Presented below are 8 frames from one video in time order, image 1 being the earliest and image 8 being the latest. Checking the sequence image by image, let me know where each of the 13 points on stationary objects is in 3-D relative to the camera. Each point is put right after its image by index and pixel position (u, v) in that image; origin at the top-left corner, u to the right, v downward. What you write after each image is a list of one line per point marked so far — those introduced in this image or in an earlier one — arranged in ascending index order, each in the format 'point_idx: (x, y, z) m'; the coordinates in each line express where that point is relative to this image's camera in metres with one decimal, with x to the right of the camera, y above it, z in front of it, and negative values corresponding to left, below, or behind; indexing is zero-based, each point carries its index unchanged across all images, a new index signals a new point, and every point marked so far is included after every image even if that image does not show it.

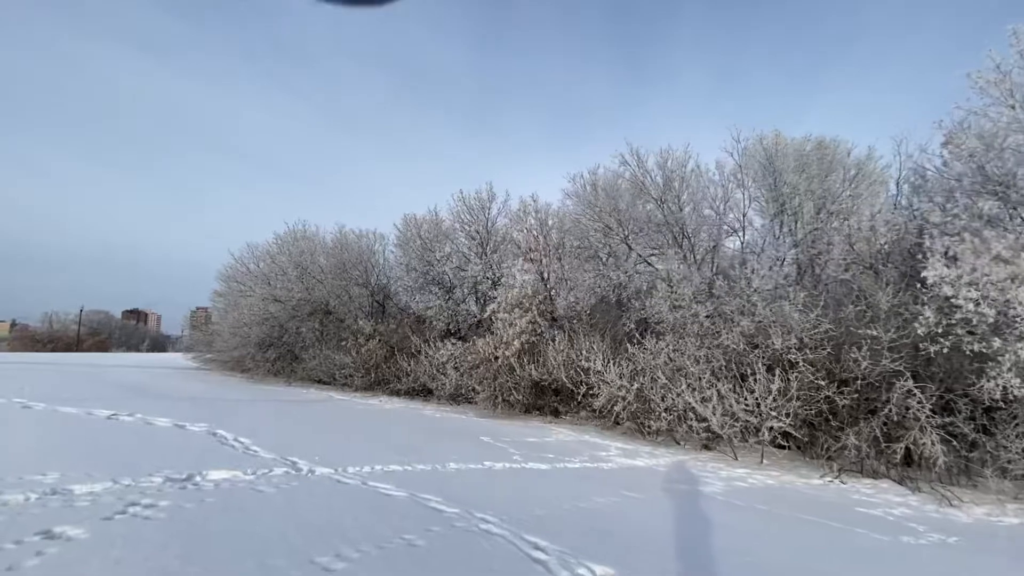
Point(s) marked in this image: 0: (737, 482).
0: (+3.9, -3.3, +8.1) m
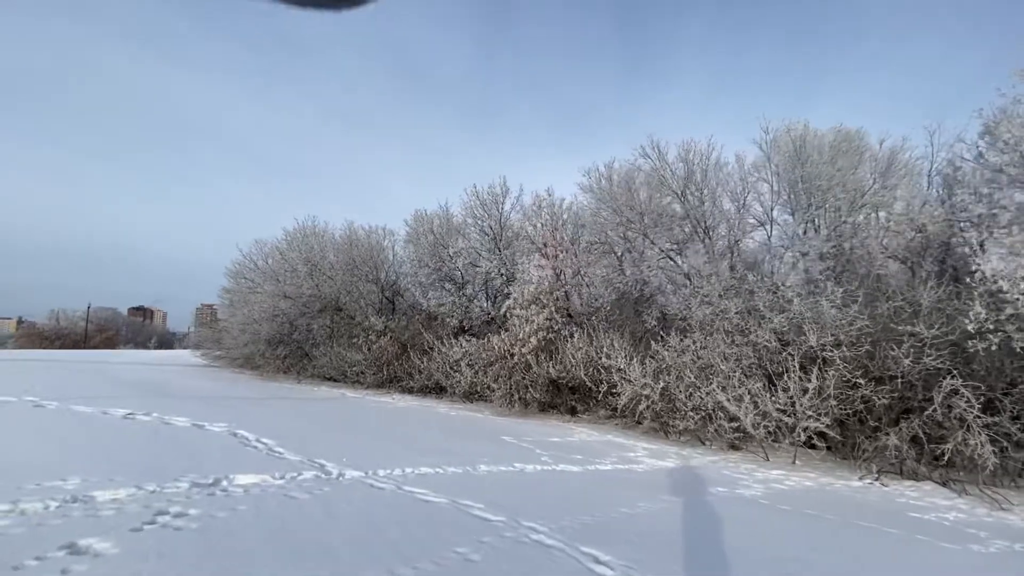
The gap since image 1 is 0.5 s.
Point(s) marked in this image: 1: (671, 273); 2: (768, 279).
0: (+4.3, -3.2, +7.7) m
1: (+4.6, +0.4, +13.5) m
2: (+6.1, +0.2, +11.2) m
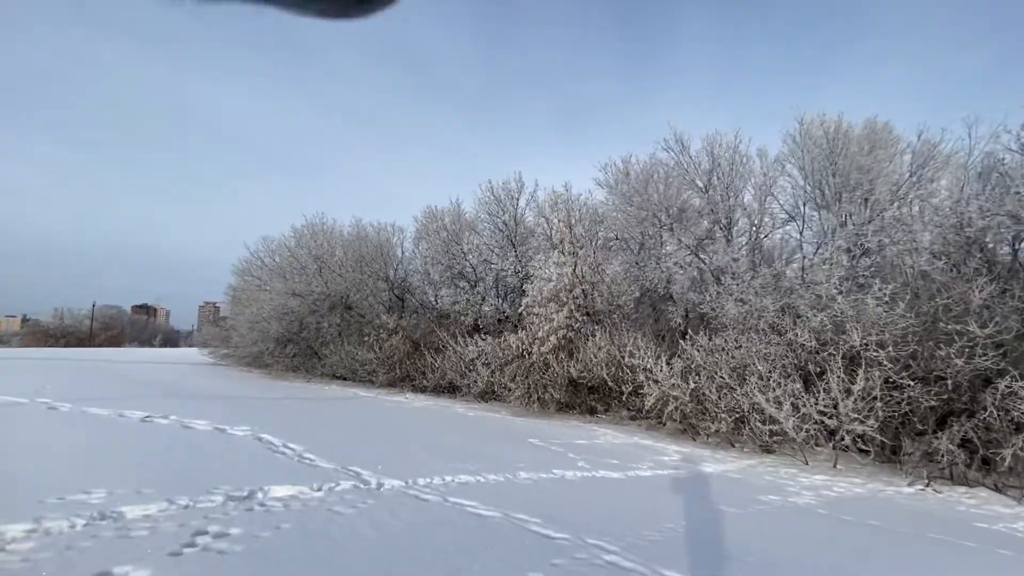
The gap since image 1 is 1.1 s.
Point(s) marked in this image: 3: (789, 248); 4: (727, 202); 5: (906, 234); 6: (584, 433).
0: (+4.9, -3.2, +7.4) m
1: (+5.2, +0.5, +13.1) m
2: (+6.6, +0.3, +10.8) m
3: (+6.5, +0.7, +12.2) m
4: (+6.0, +2.5, +13.7) m
5: (+8.3, +1.1, +9.9) m
6: (+1.7, -3.6, +11.4) m
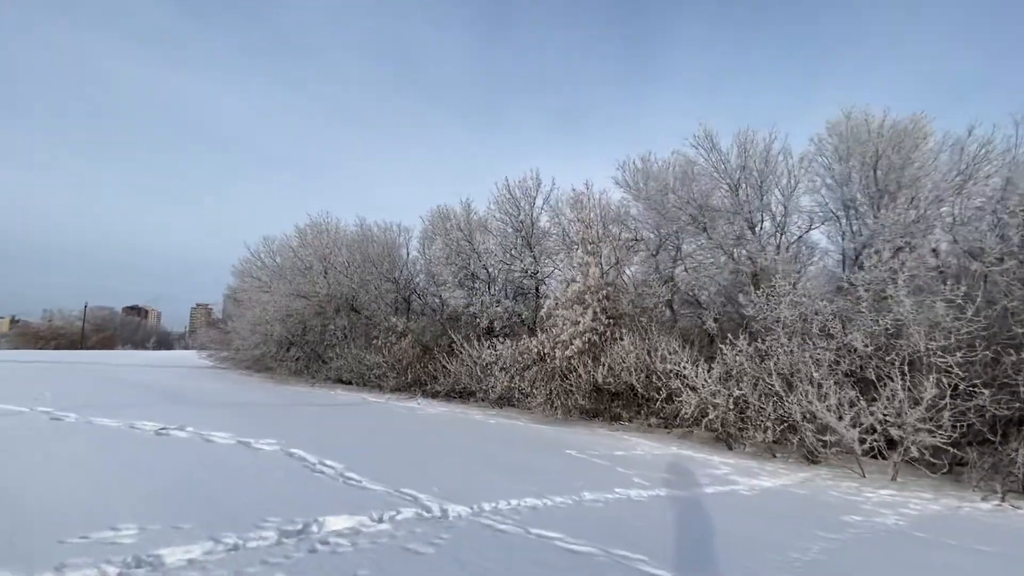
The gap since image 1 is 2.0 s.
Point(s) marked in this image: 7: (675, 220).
0: (+5.6, -3.2, +6.8) m
1: (+5.9, +0.5, +12.5) m
2: (+7.3, +0.2, +10.3) m
3: (+7.2, +0.6, +11.7) m
4: (+6.7, +2.5, +13.2) m
5: (+9.0, +1.1, +9.4) m
6: (+2.4, -3.6, +10.8) m
7: (+4.8, +1.9, +14.2) m
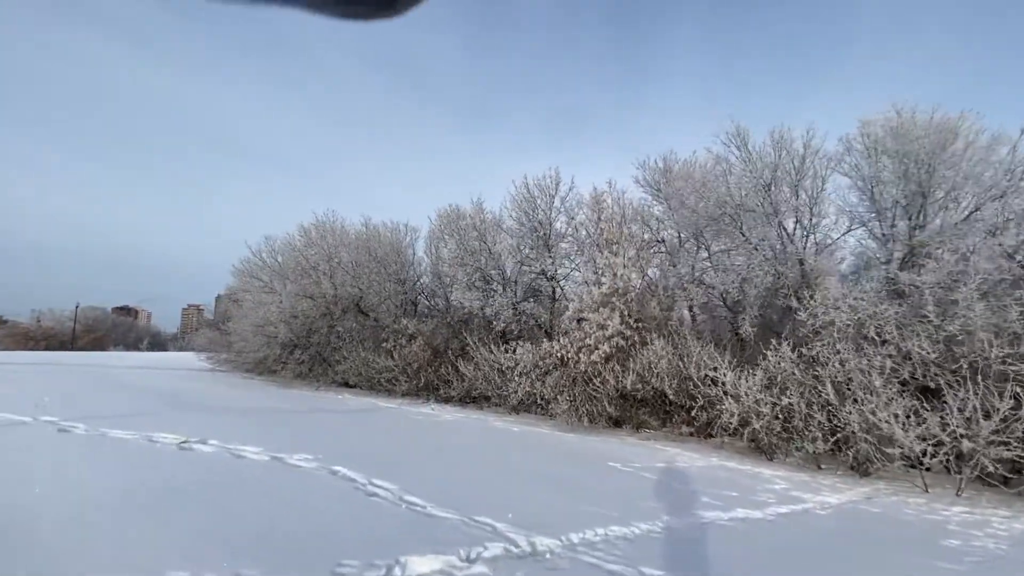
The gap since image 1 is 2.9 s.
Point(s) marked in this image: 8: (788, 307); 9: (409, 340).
0: (+6.3, -3.2, +6.3) m
1: (+6.5, +0.4, +12.1) m
2: (+8.0, +0.2, +9.8) m
3: (+7.9, +0.6, +11.2) m
4: (+7.3, +2.4, +12.8) m
5: (+9.7, +1.0, +9.0) m
6: (+3.1, -3.6, +10.3) m
7: (+5.5, +1.8, +13.8) m
8: (+6.8, -0.5, +11.6) m
9: (-4.1, -2.1, +18.9) m
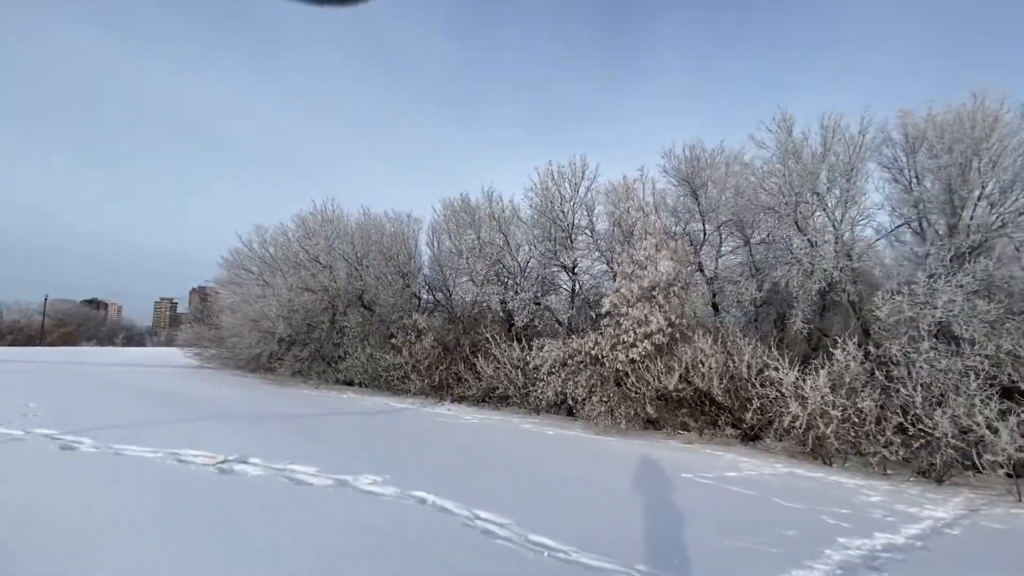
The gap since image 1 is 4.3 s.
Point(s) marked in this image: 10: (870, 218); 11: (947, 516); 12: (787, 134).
0: (+7.4, -3.2, +5.7) m
1: (+7.4, +0.5, +11.4) m
2: (+9.0, +0.3, +9.3) m
3: (+8.8, +0.7, +10.6) m
4: (+8.2, +2.5, +12.1) m
5: (+10.7, +1.1, +8.4) m
6: (+4.0, -3.5, +9.5) m
7: (+6.3, +2.0, +13.0) m
8: (+7.7, -0.4, +10.9) m
9: (-3.5, -1.8, +17.8) m
10: (+8.8, +1.6, +11.5) m
11: (+5.9, -3.1, +6.4) m
12: (+7.4, +4.1, +12.8) m
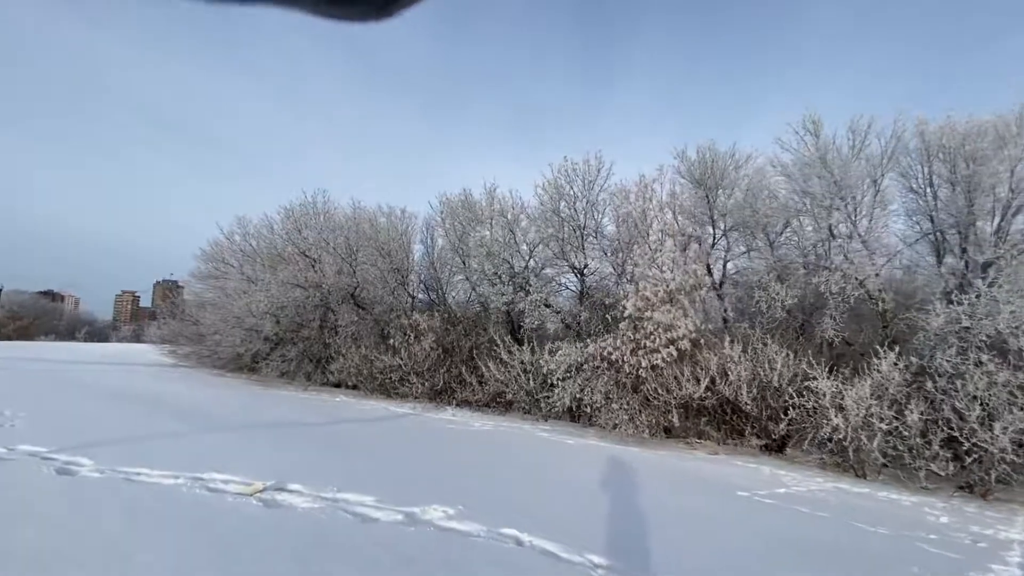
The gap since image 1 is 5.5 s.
0: (+8.2, -3.3, +5.4) m
1: (+7.9, +0.4, +11.1) m
2: (+9.6, +0.1, +9.1) m
3: (+9.3, +0.5, +10.4) m
4: (+8.7, +2.3, +11.9) m
5: (+11.4, +0.9, +8.4) m
6: (+4.6, -3.6, +9.1) m
7: (+6.8, +1.8, +12.7) m
8: (+8.2, -0.6, +10.7) m
9: (-3.3, -1.8, +17.0) m
10: (+9.3, +1.4, +11.3) m
11: (+6.6, -3.2, +6.1) m
12: (+7.9, +4.0, +12.5) m
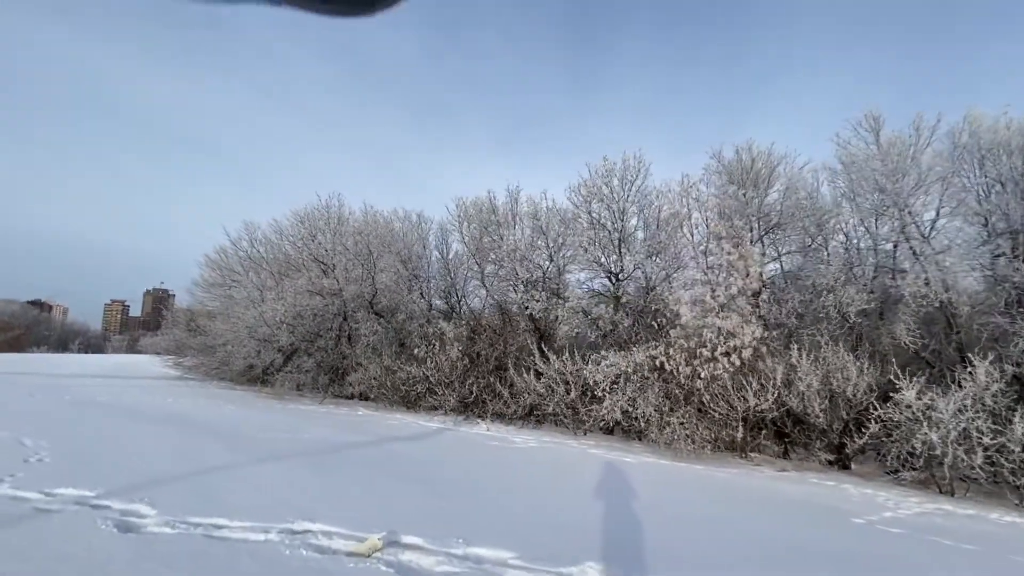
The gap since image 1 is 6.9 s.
0: (+9.4, -3.3, +4.8) m
1: (+9.1, +0.3, +10.5) m
2: (+10.8, 0.0, +8.5) m
3: (+10.5, +0.4, +9.8) m
4: (+9.8, +2.3, +11.3) m
5: (+12.5, +0.8, +7.8) m
6: (+5.7, -3.7, +8.4) m
7: (+7.9, +1.7, +12.1) m
8: (+9.4, -0.6, +10.0) m
9: (-2.3, -2.0, +16.1) m
10: (+10.4, +1.3, +10.7) m
11: (+7.9, -3.3, +5.4) m
12: (+9.0, +3.9, +12.0) m
